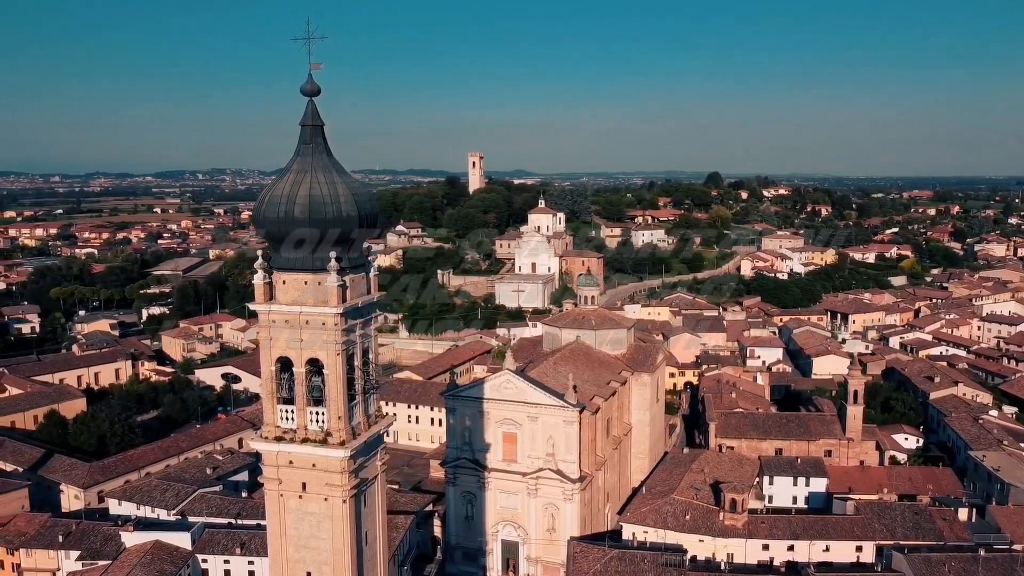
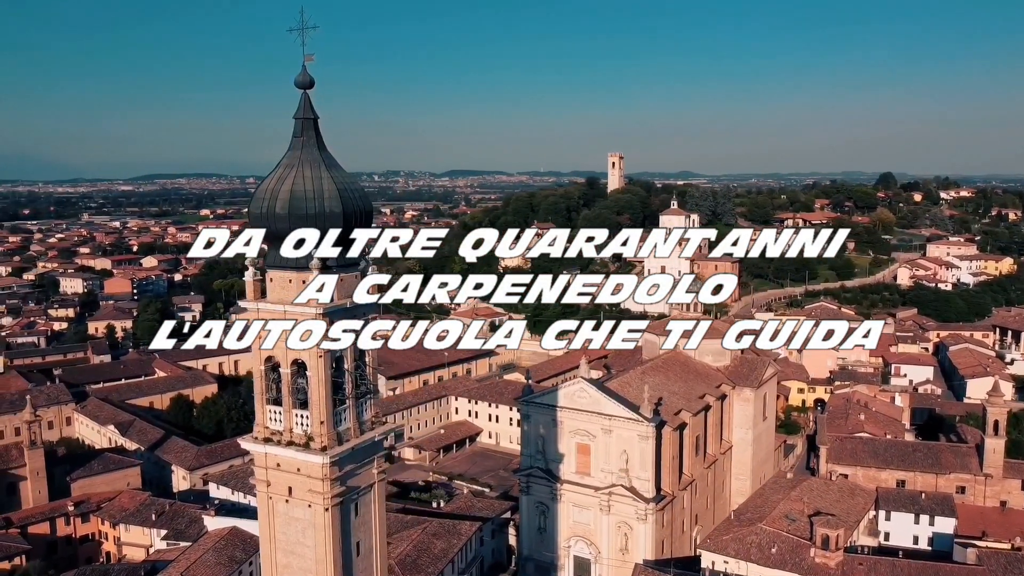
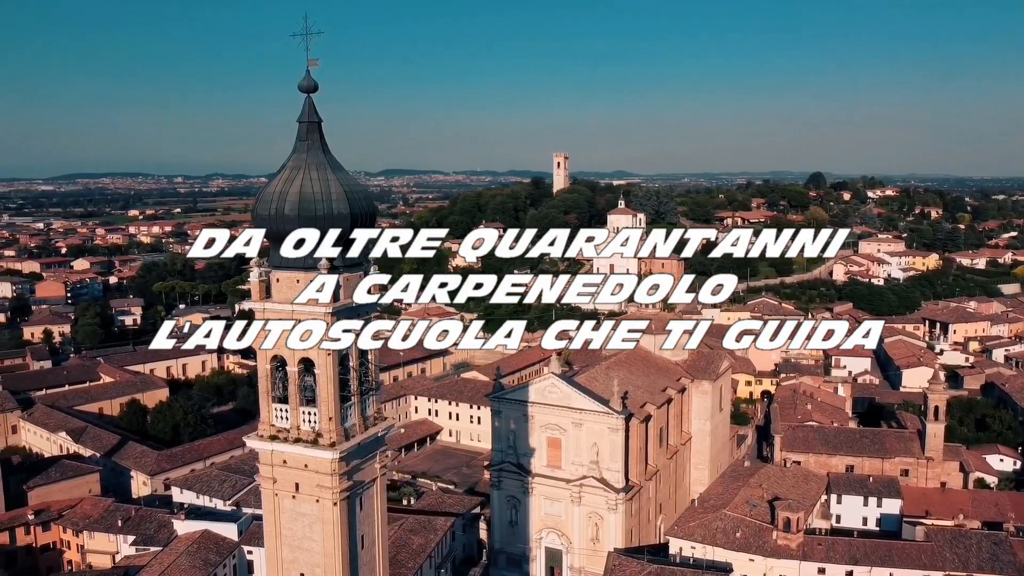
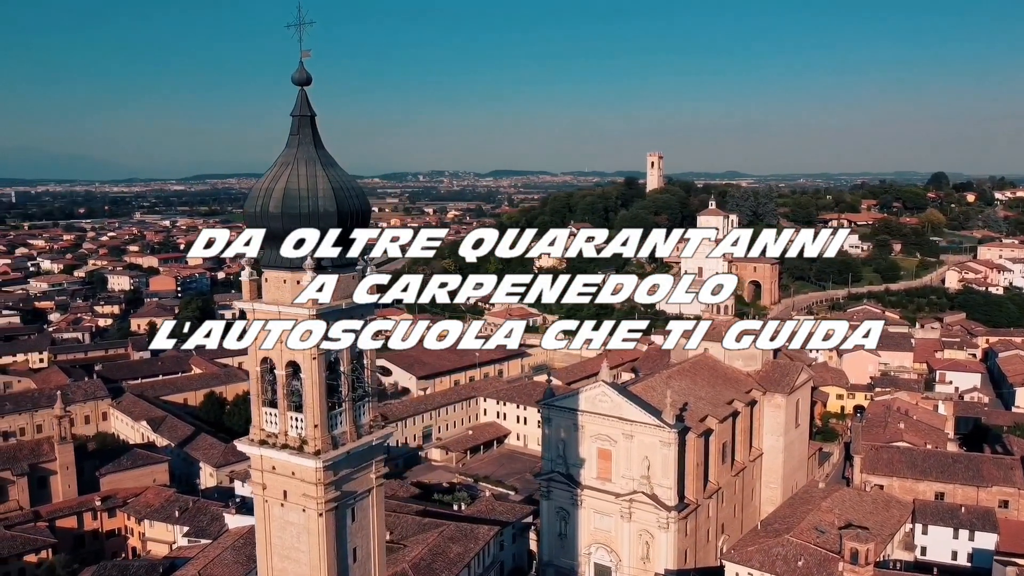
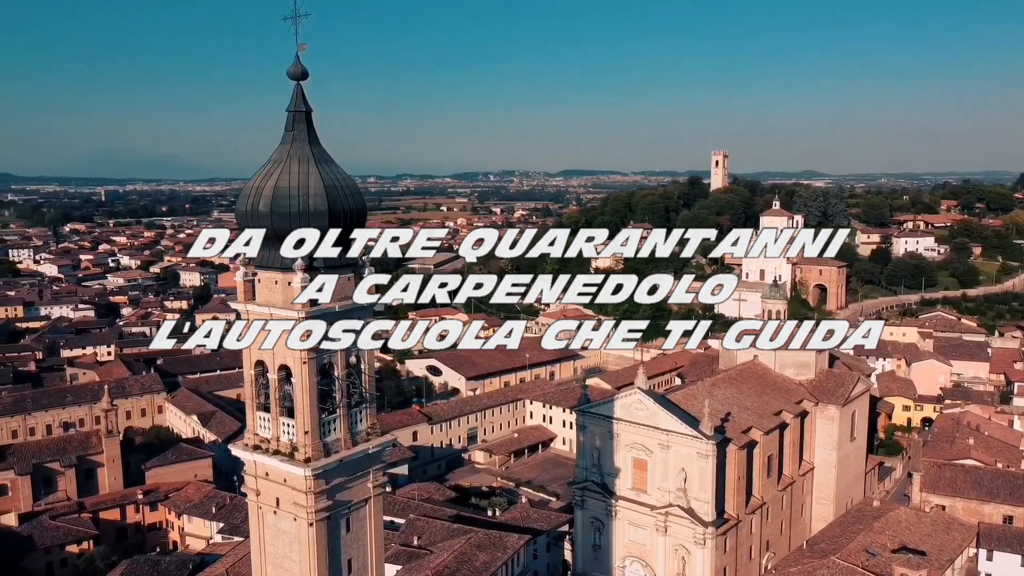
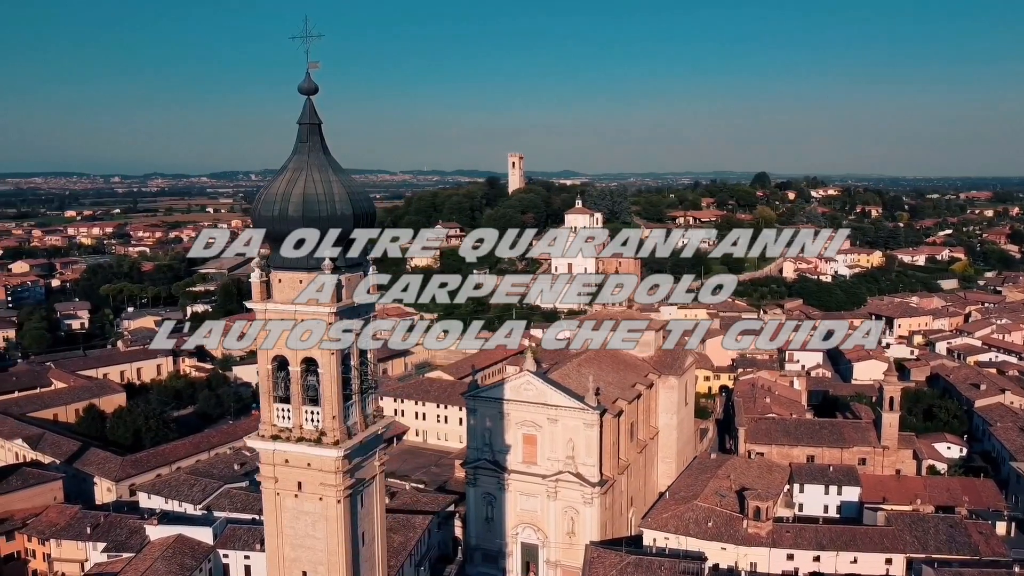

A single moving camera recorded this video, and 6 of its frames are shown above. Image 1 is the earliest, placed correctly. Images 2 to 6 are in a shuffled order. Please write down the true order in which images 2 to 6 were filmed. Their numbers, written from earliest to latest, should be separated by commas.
6, 3, 2, 4, 5
